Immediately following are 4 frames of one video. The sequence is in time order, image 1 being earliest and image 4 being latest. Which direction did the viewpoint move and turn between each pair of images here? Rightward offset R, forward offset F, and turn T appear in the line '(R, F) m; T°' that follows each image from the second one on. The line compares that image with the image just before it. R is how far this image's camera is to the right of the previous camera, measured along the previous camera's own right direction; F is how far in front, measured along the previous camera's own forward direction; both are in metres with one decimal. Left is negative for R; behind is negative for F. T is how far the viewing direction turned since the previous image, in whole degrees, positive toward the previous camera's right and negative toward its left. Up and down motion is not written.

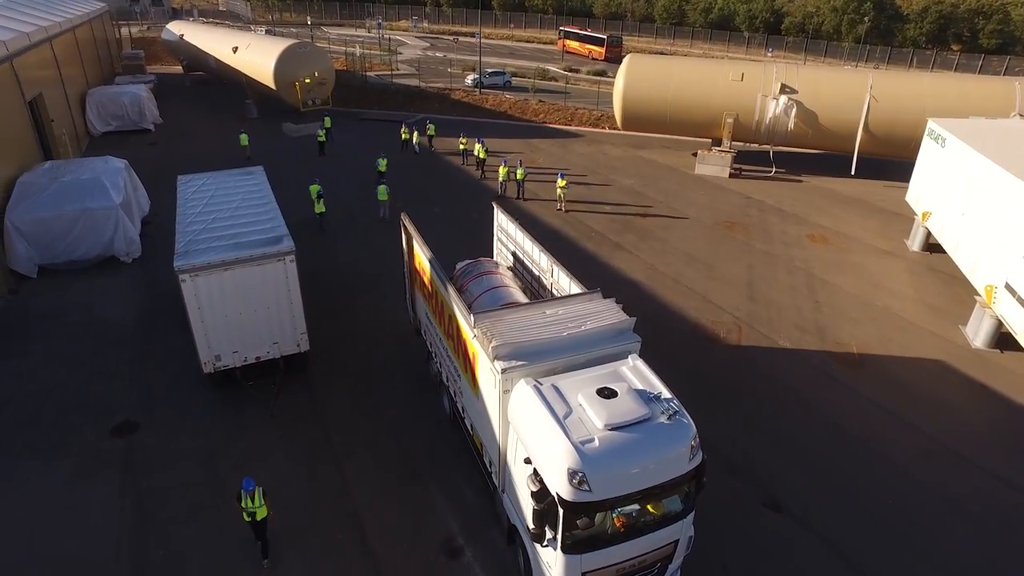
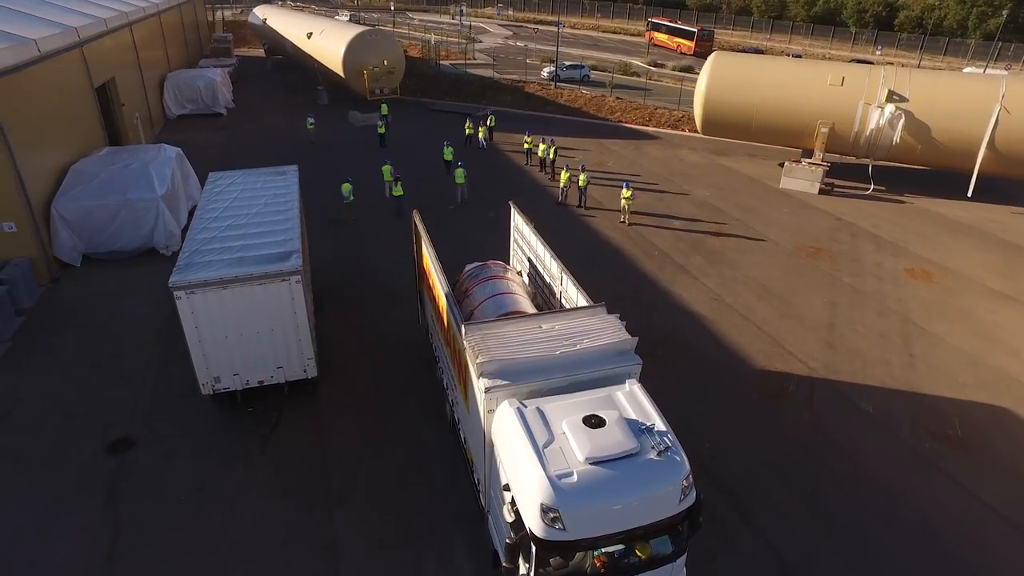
(+0.7, +1.5) m; -7°
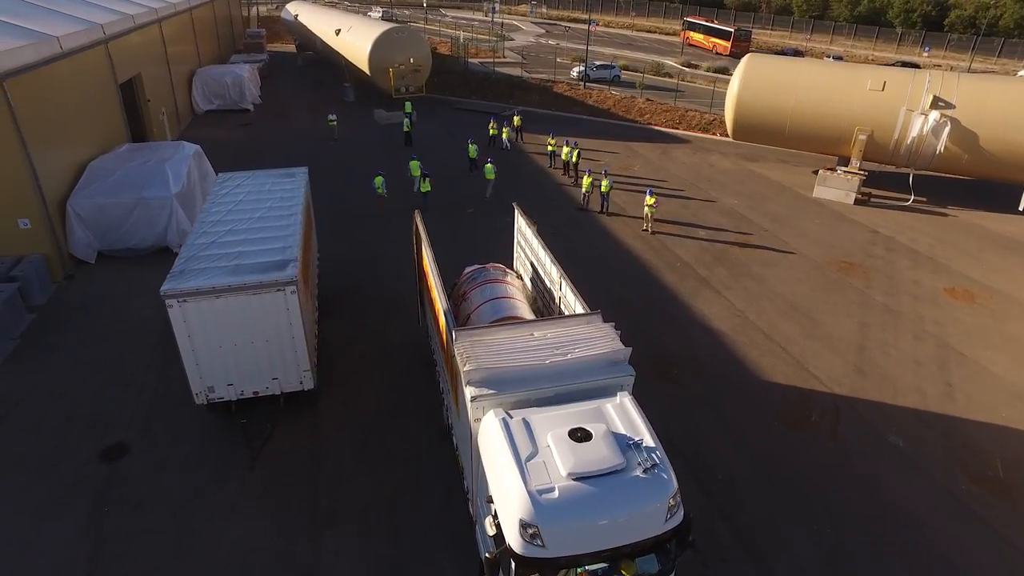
(+0.4, +0.5) m; -3°
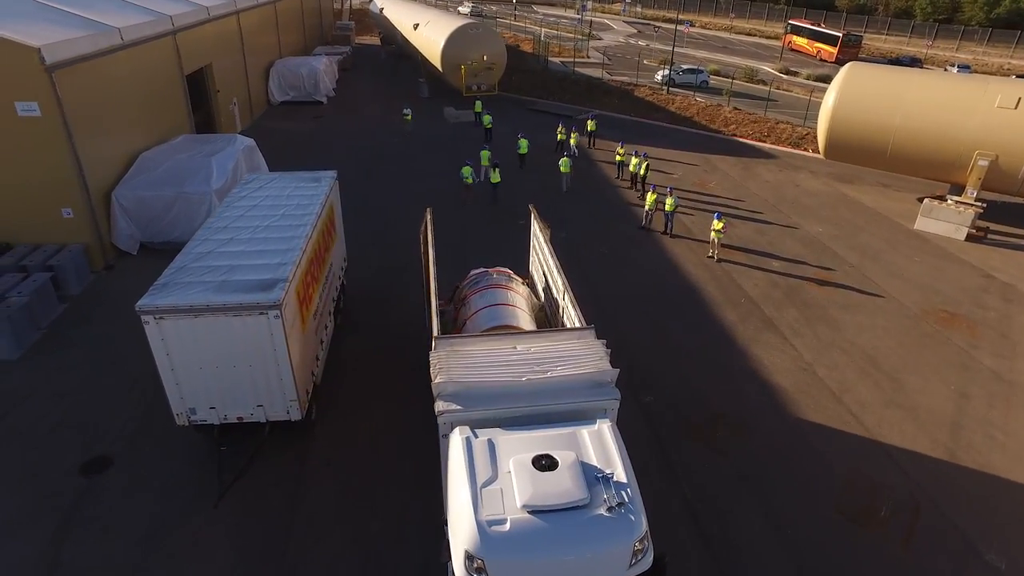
(+1.0, +1.4) m; -7°
